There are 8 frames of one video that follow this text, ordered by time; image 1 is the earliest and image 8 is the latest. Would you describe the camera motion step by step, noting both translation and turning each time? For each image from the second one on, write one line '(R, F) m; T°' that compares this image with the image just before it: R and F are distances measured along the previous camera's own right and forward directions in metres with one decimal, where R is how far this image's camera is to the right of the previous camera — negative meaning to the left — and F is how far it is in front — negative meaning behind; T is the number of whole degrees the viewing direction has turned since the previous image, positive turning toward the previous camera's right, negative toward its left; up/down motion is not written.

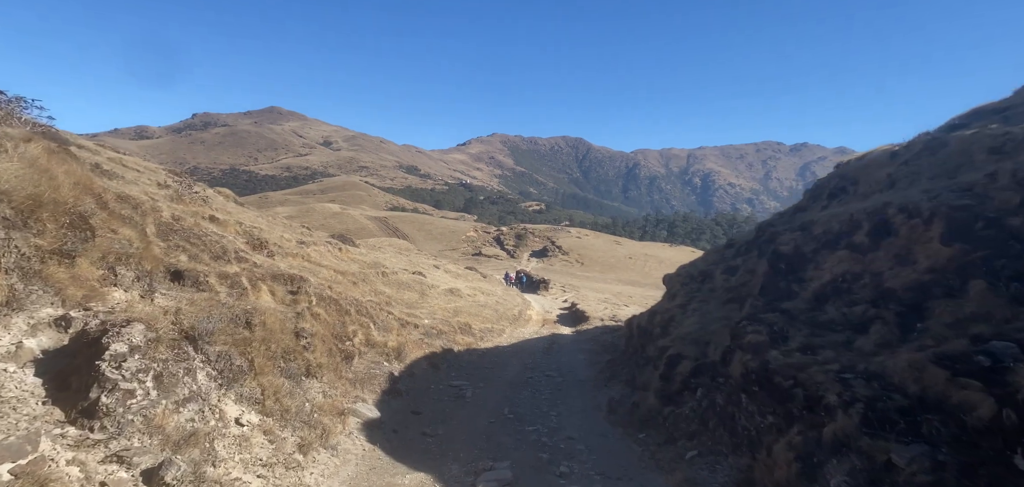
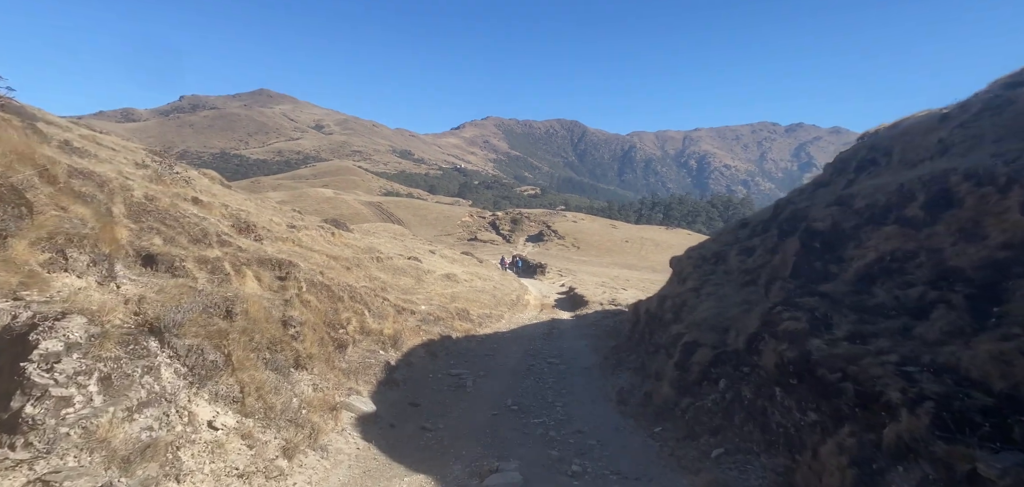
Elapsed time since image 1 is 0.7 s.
(-0.2, +1.1) m; 0°
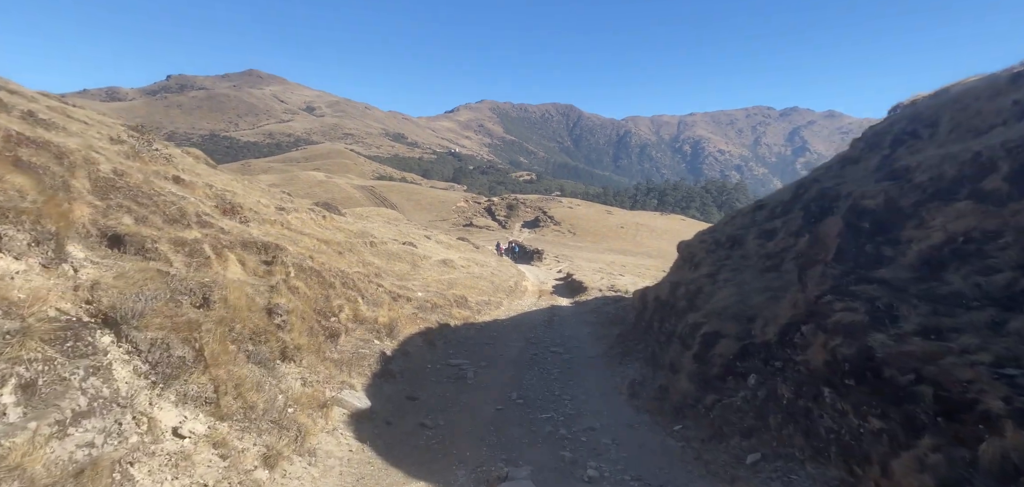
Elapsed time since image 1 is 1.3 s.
(-0.3, +1.2) m; +1°
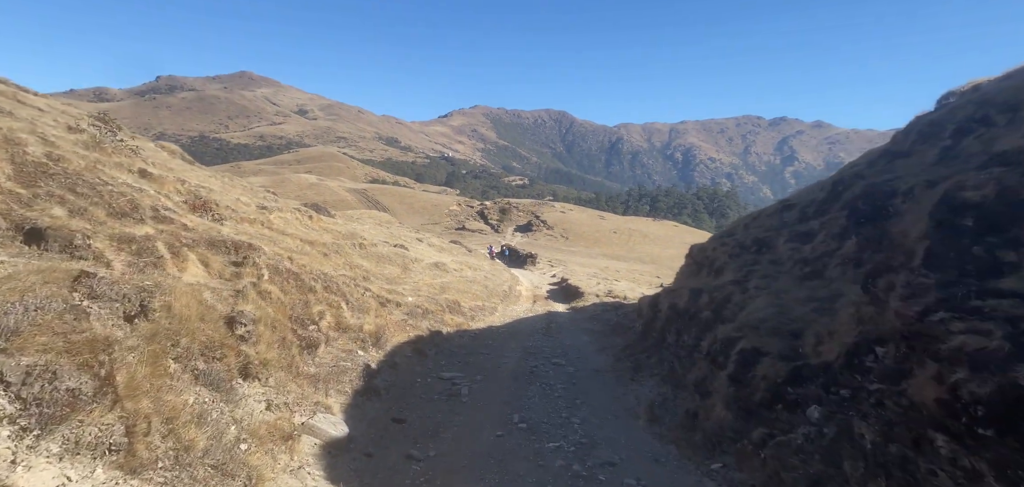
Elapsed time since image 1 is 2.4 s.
(-0.2, +1.9) m; +1°
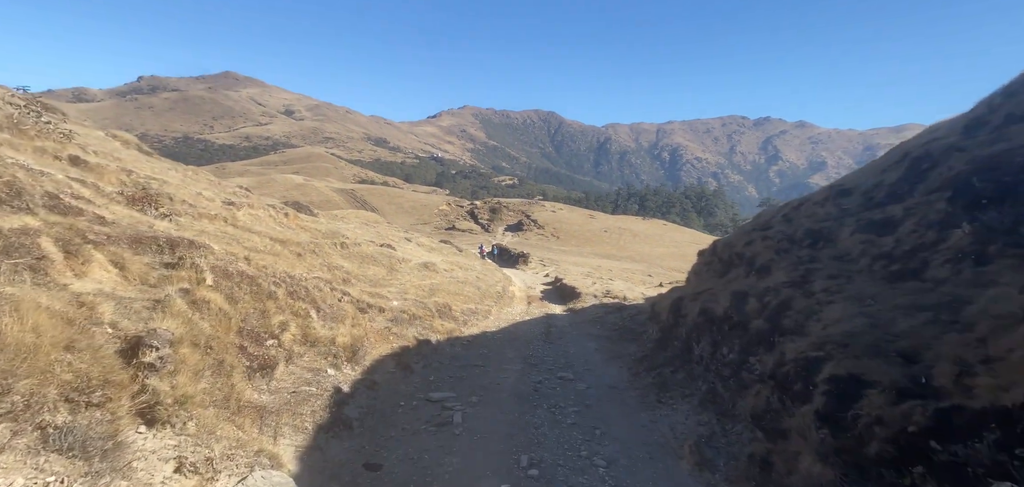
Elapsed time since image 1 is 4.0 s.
(-0.3, +3.0) m; +1°
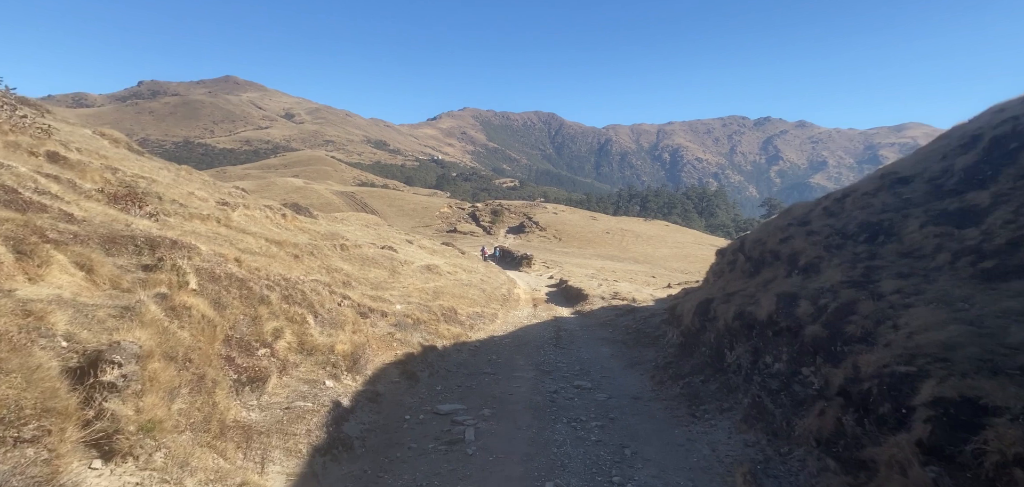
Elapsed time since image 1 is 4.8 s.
(-0.4, +1.3) m; 0°
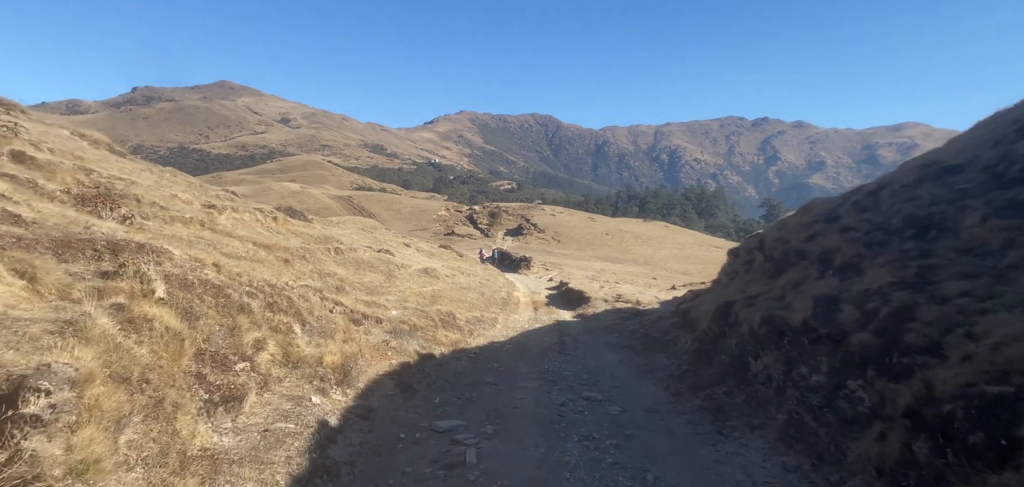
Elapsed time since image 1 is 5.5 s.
(-0.1, +1.2) m; 0°
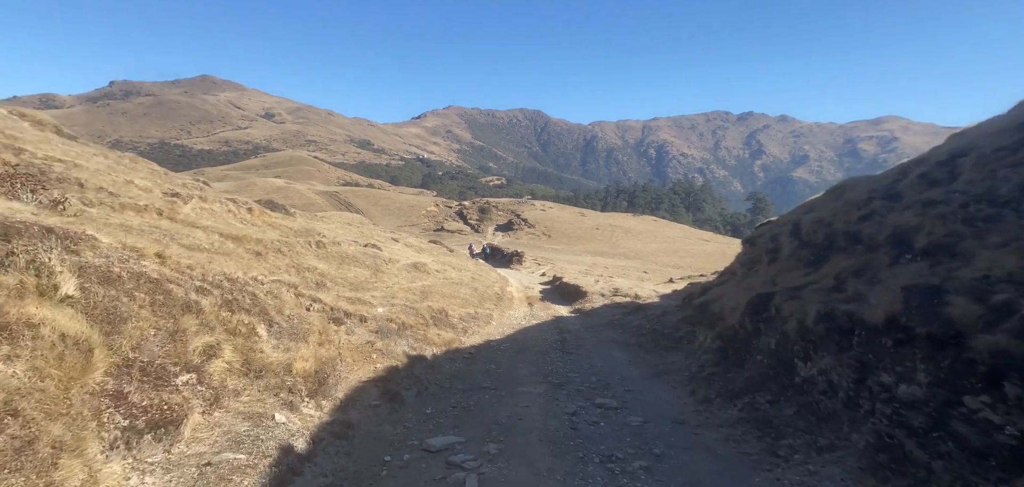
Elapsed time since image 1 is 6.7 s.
(-0.3, +2.2) m; +1°
